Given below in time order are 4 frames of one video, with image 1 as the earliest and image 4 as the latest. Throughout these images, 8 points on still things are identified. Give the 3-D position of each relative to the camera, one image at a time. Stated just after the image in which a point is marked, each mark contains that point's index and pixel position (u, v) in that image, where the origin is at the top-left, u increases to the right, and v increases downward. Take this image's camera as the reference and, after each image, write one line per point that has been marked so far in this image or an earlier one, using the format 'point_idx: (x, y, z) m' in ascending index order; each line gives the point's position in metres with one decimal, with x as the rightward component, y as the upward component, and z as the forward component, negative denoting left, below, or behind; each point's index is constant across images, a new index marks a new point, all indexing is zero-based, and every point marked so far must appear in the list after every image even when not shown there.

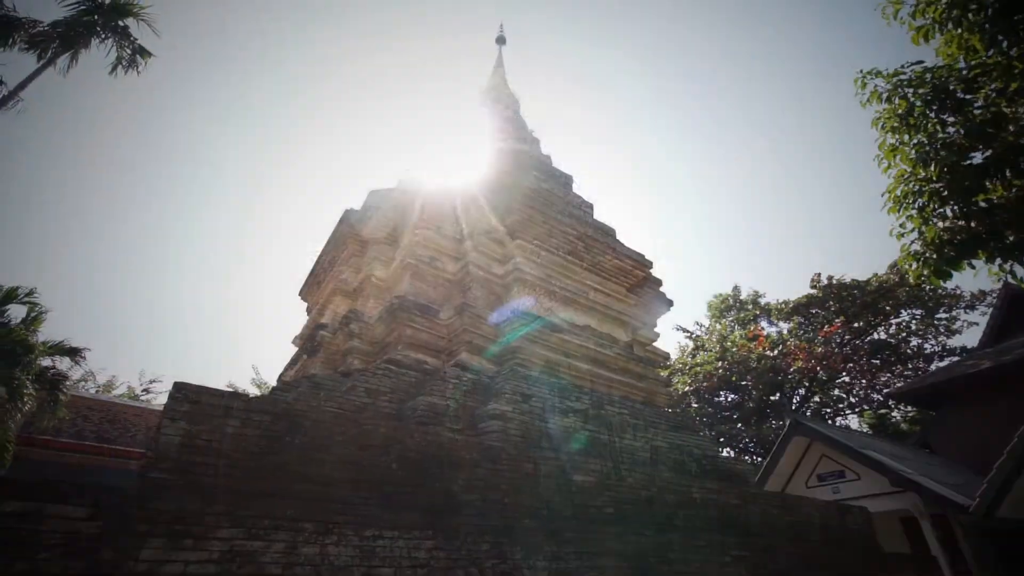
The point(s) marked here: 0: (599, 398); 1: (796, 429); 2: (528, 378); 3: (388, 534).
0: (+0.8, -1.0, +5.0) m
1: (+4.3, -2.1, +8.4) m
2: (+0.1, -0.7, +4.6) m
3: (-0.5, -1.1, +2.4) m
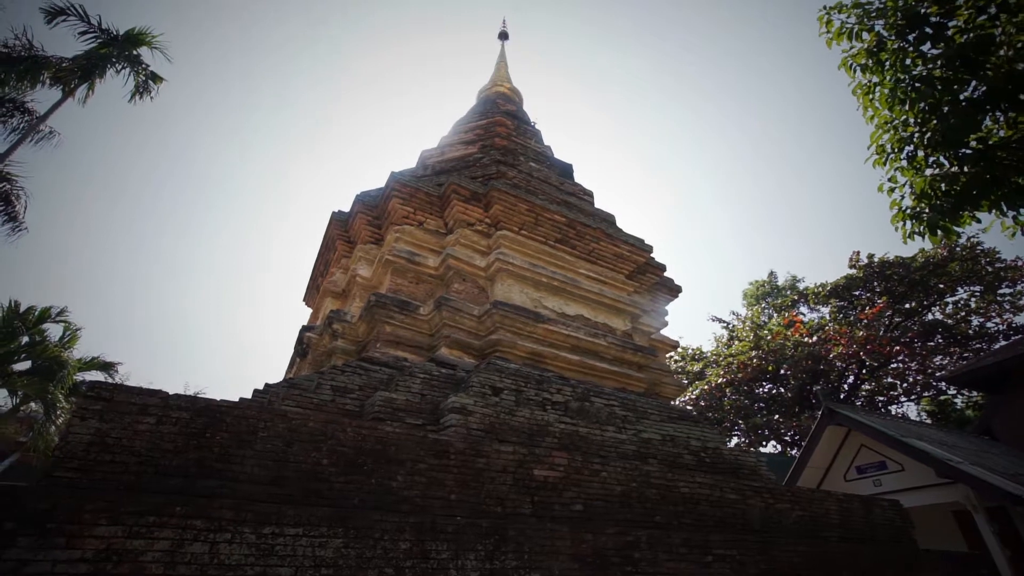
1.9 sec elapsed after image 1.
0: (+0.6, -0.9, +4.7) m
1: (+4.5, -1.8, +7.8) m
2: (-0.1, -0.7, +4.4) m
3: (-0.9, -1.0, +2.3) m
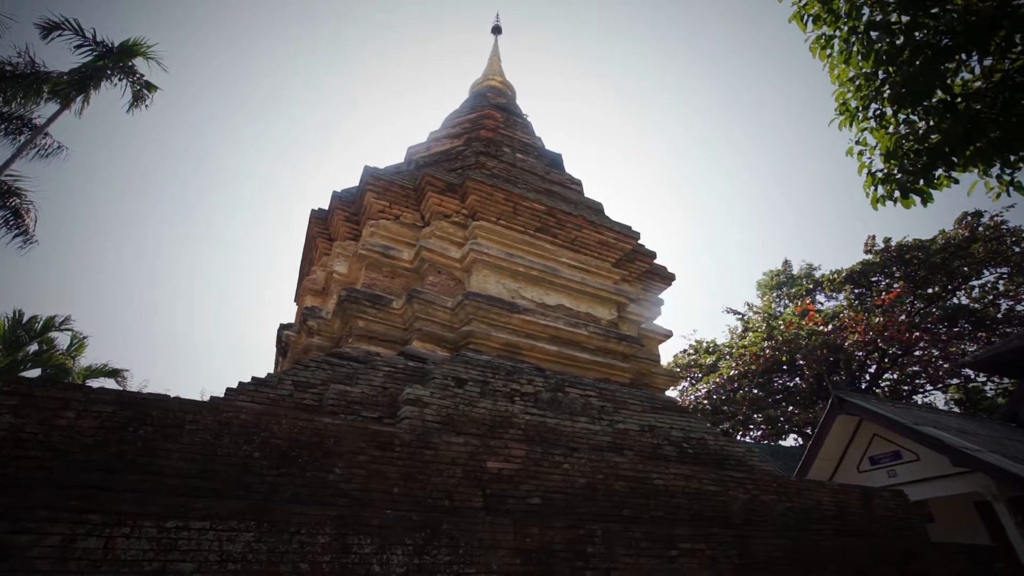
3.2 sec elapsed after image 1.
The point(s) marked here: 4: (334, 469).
0: (+0.4, -0.8, +4.5) m
1: (+4.5, -1.6, +7.5) m
2: (-0.3, -0.6, +4.3) m
3: (-1.3, -0.9, +2.2) m
4: (-0.9, -0.9, +2.9) m
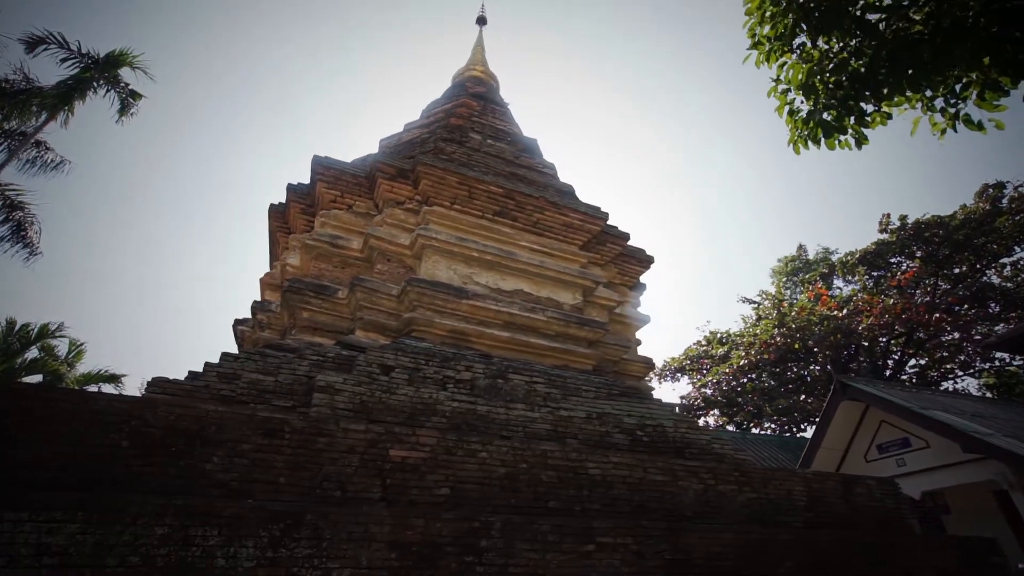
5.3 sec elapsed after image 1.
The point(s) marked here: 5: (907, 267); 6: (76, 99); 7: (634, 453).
0: (0.0, -0.6, +4.3) m
1: (+4.2, -1.4, +7.0) m
2: (-0.8, -0.4, +4.0) m
3: (-1.8, -0.8, +2.0) m
4: (-1.5, -0.8, +2.7) m
5: (+8.8, +0.4, +12.0) m
6: (-7.0, +3.0, +8.8) m
7: (+0.9, -1.2, +3.8) m
